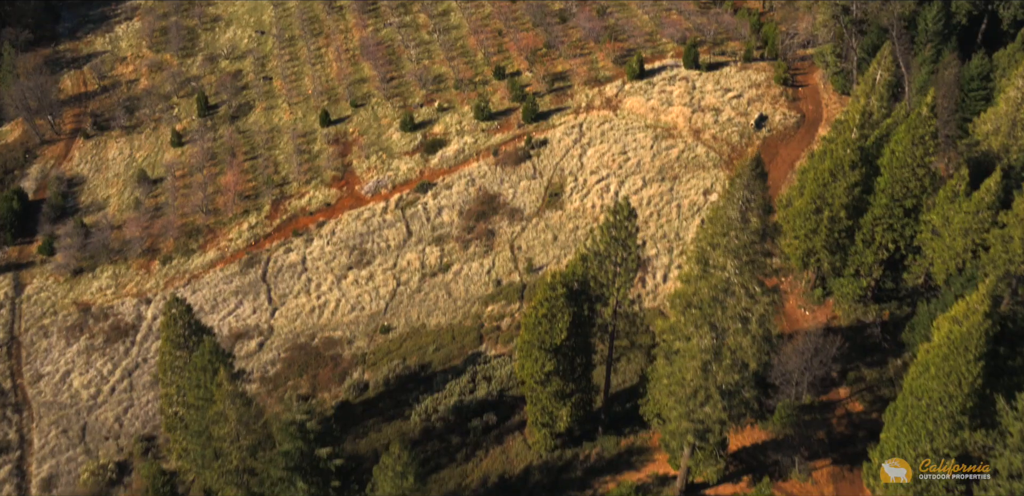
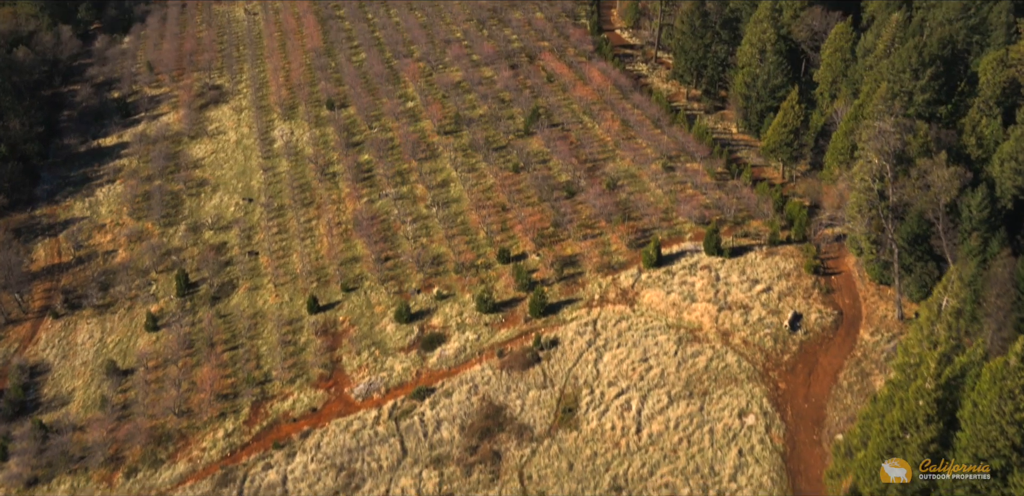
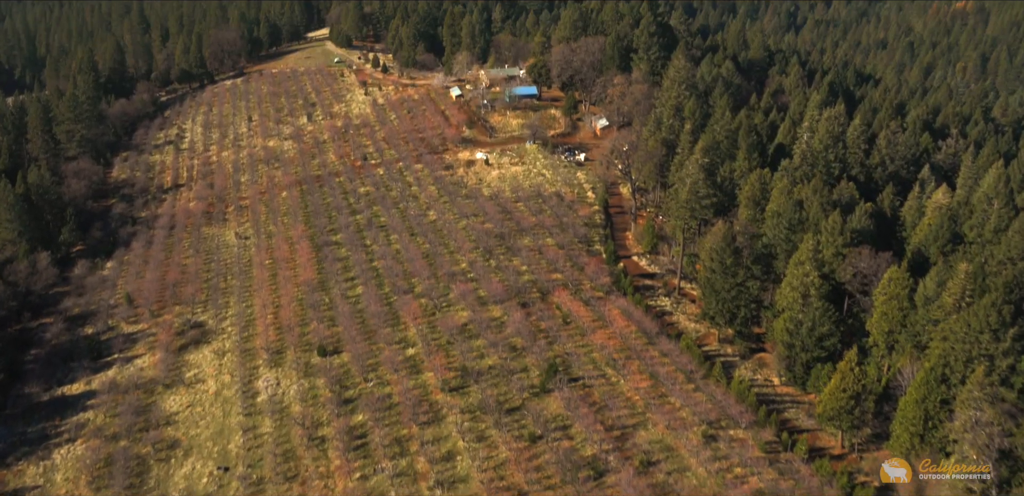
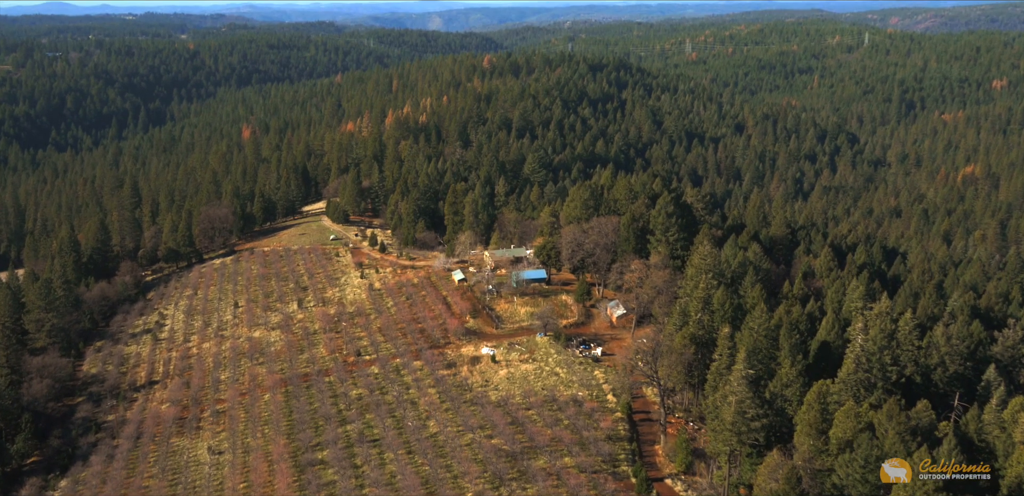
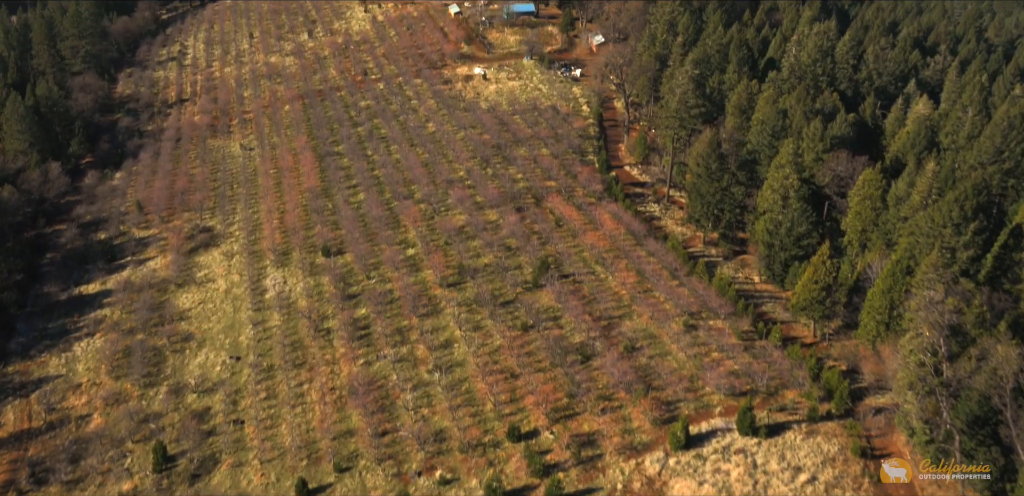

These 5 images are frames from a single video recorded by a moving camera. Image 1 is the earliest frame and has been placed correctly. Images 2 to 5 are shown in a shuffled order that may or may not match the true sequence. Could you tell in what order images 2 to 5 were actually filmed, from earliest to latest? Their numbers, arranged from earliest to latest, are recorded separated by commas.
2, 5, 3, 4
